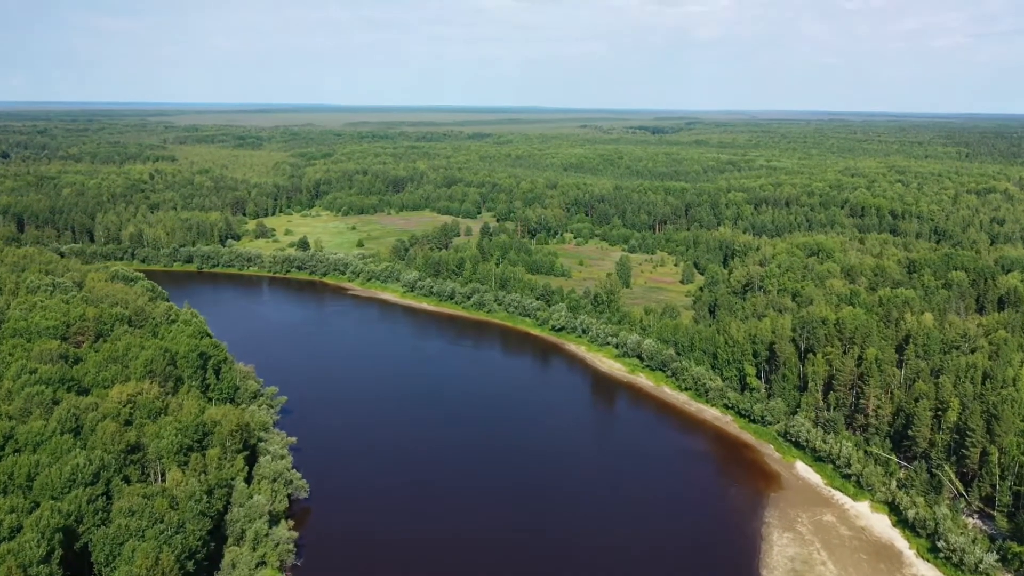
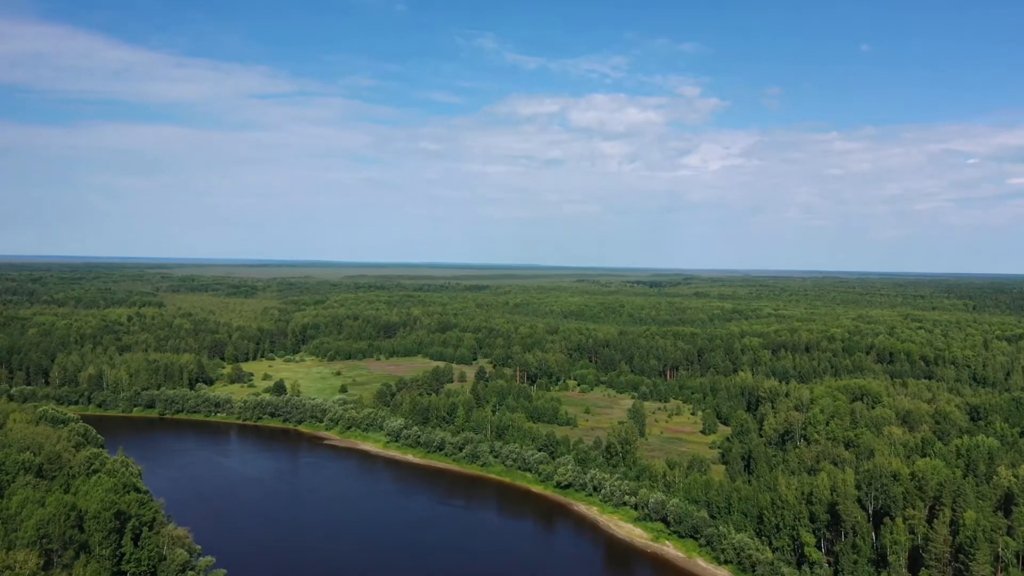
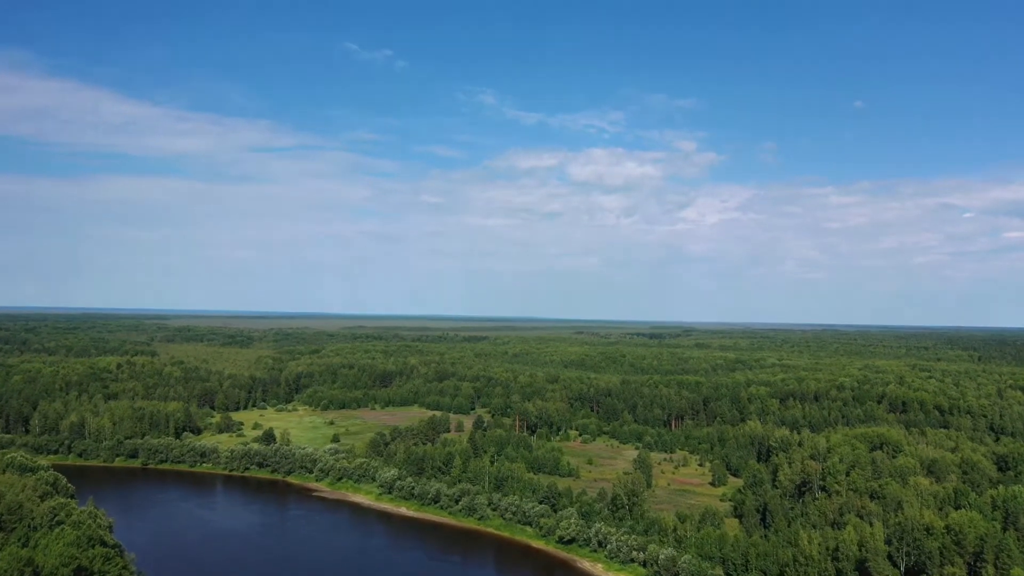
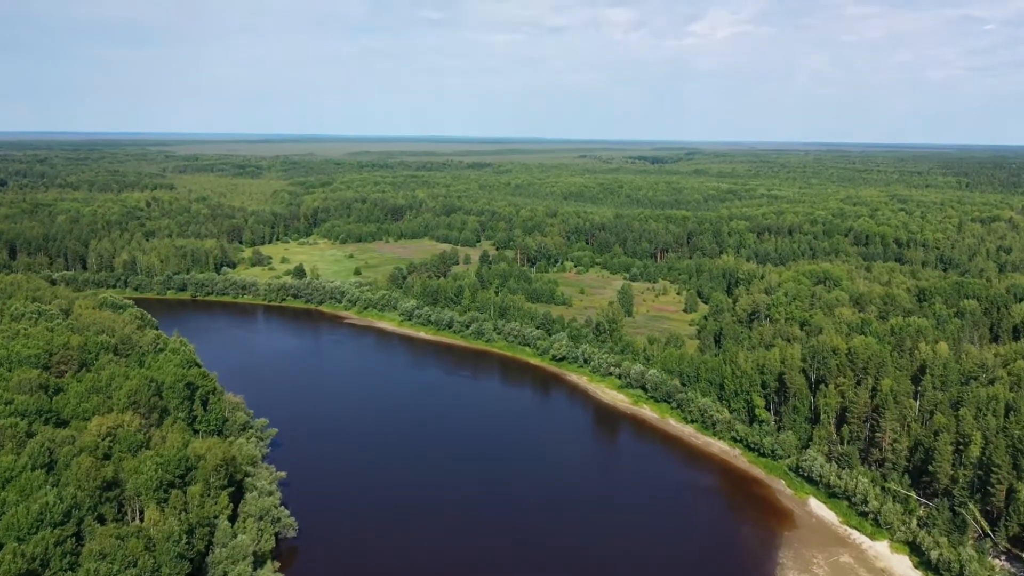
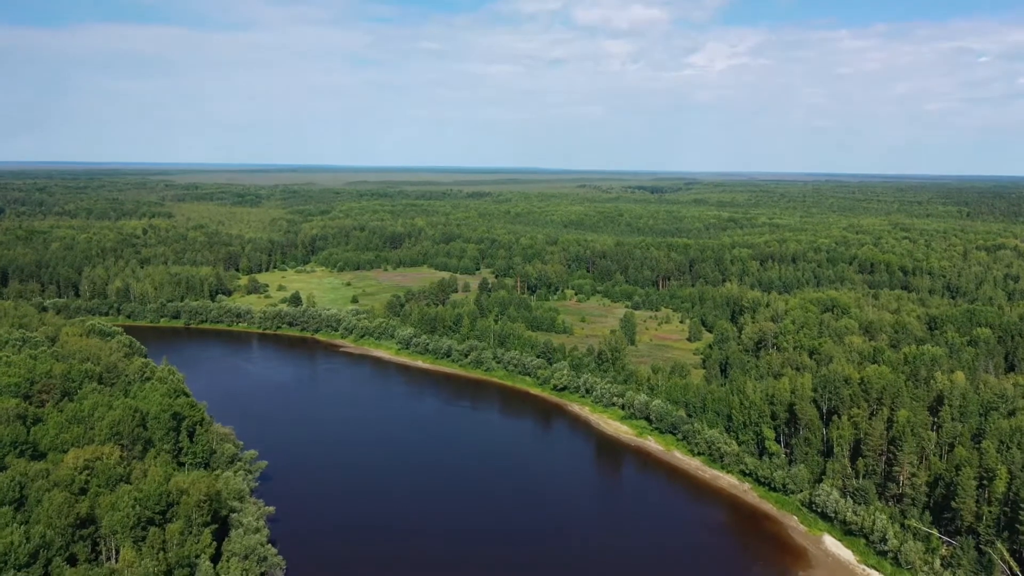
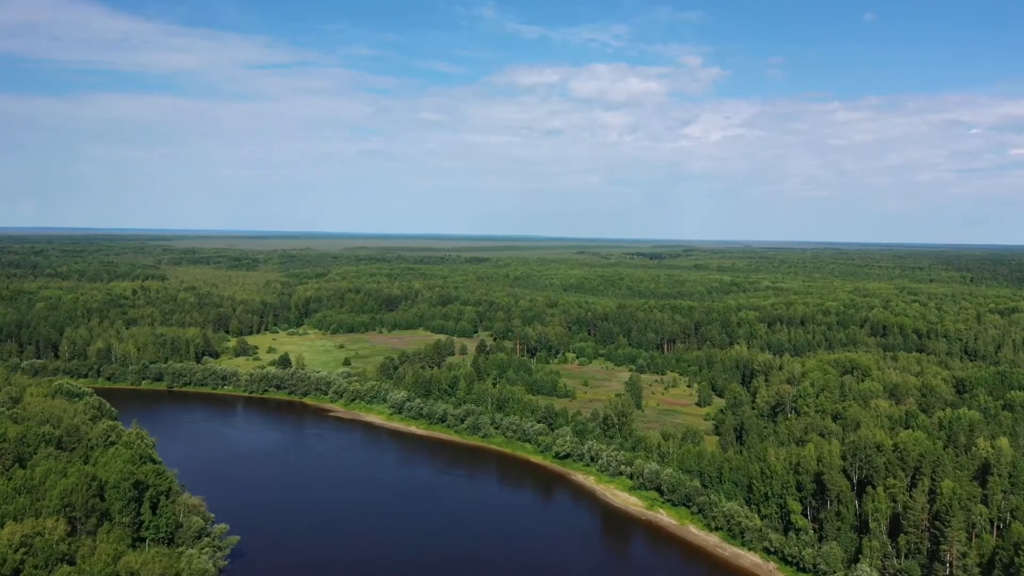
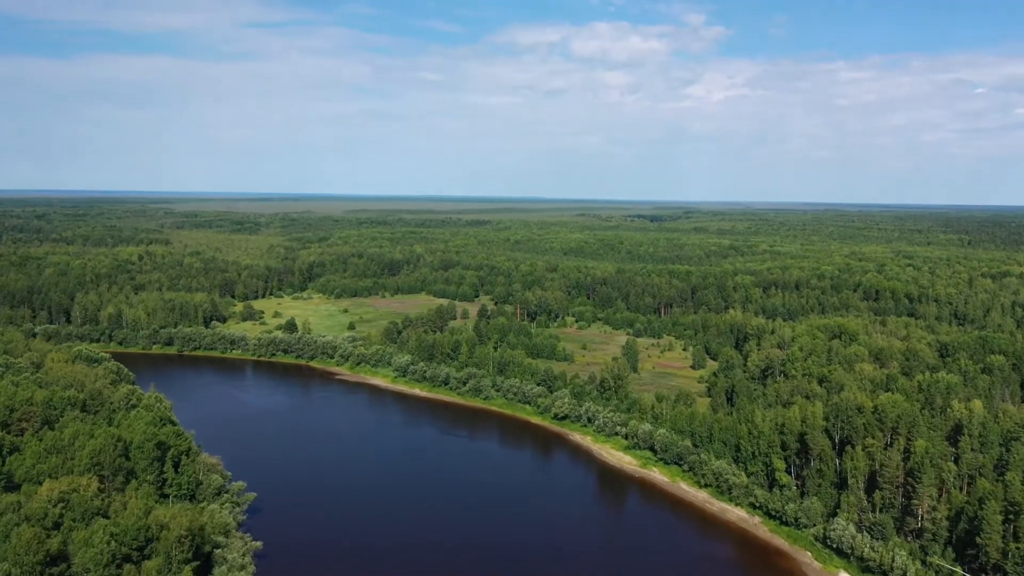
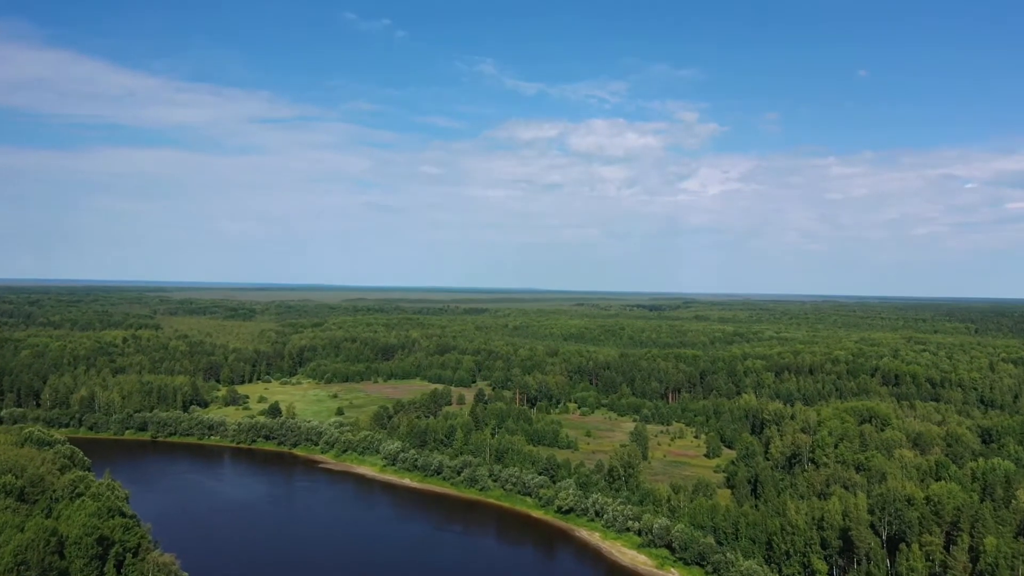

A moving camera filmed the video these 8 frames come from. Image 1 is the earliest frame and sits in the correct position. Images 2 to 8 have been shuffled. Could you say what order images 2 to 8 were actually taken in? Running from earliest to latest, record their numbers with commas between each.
4, 5, 7, 6, 2, 8, 3
